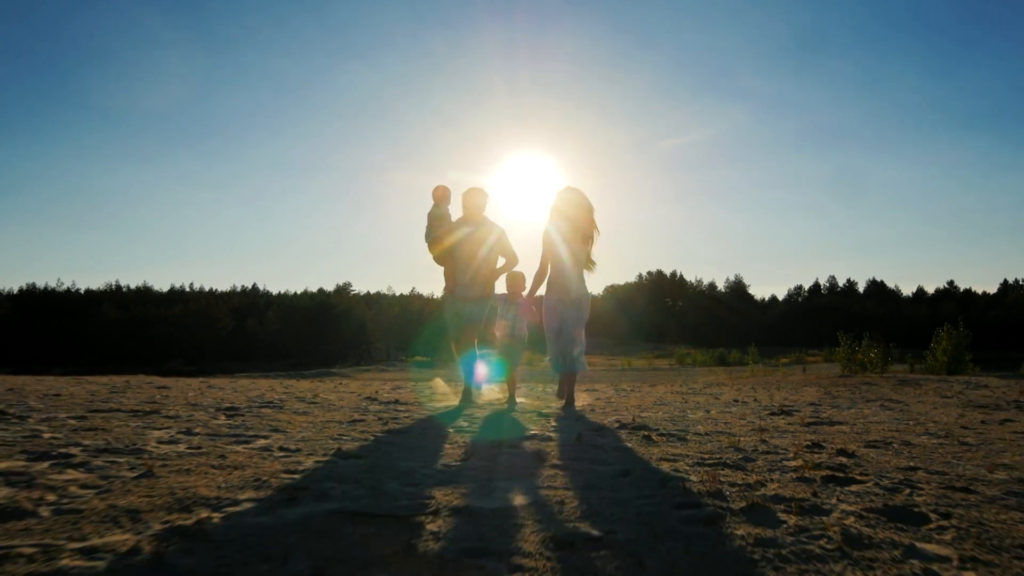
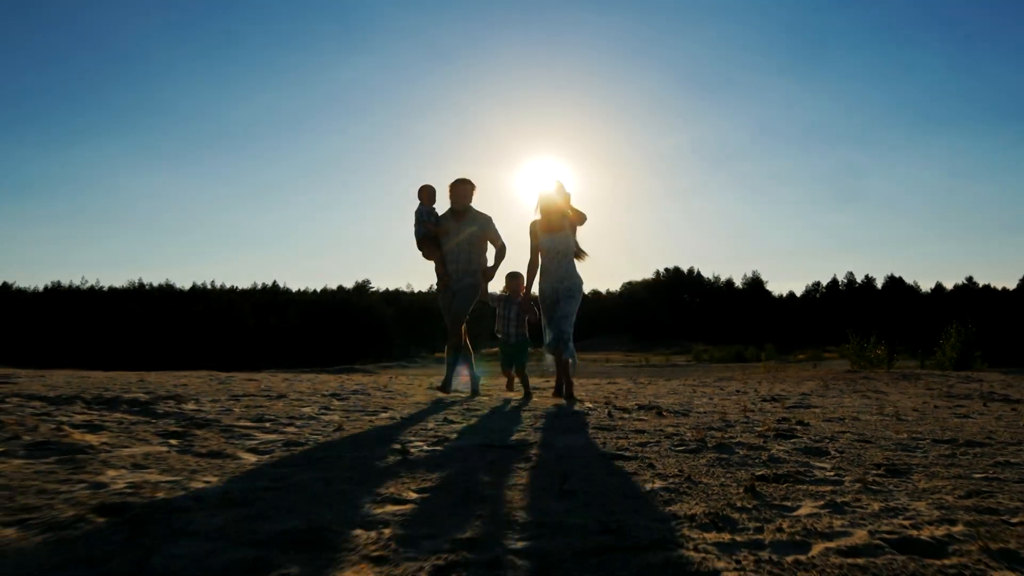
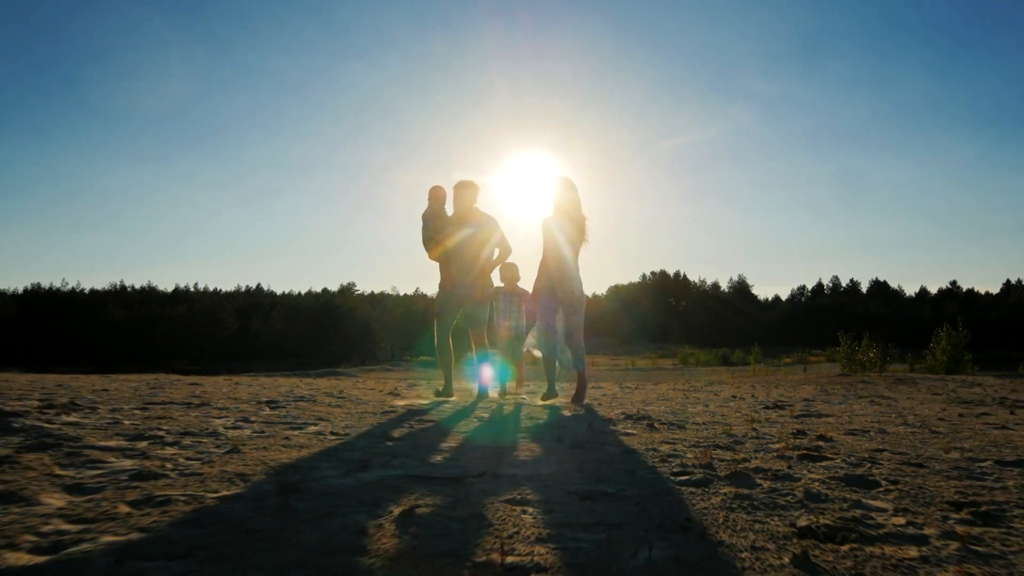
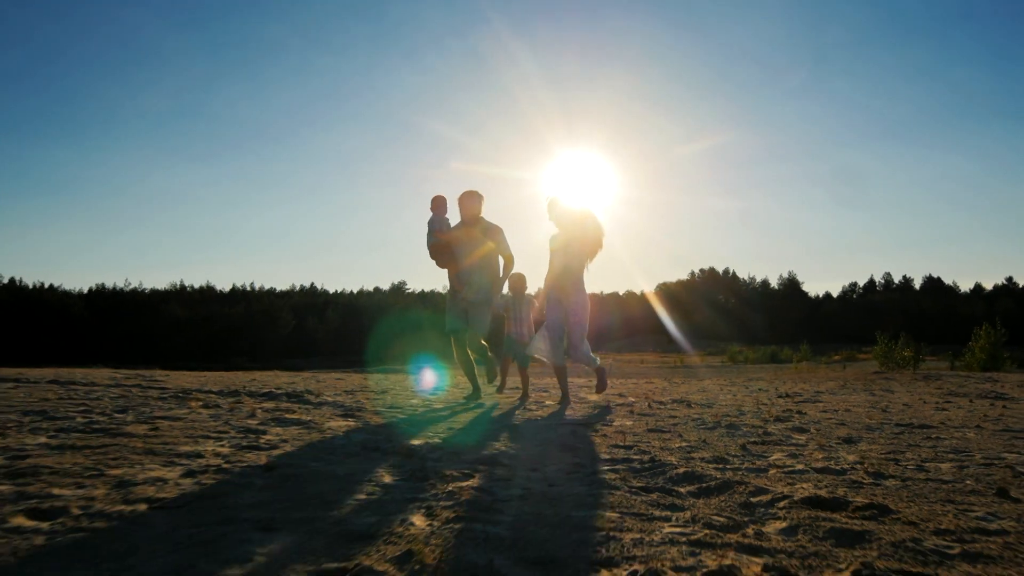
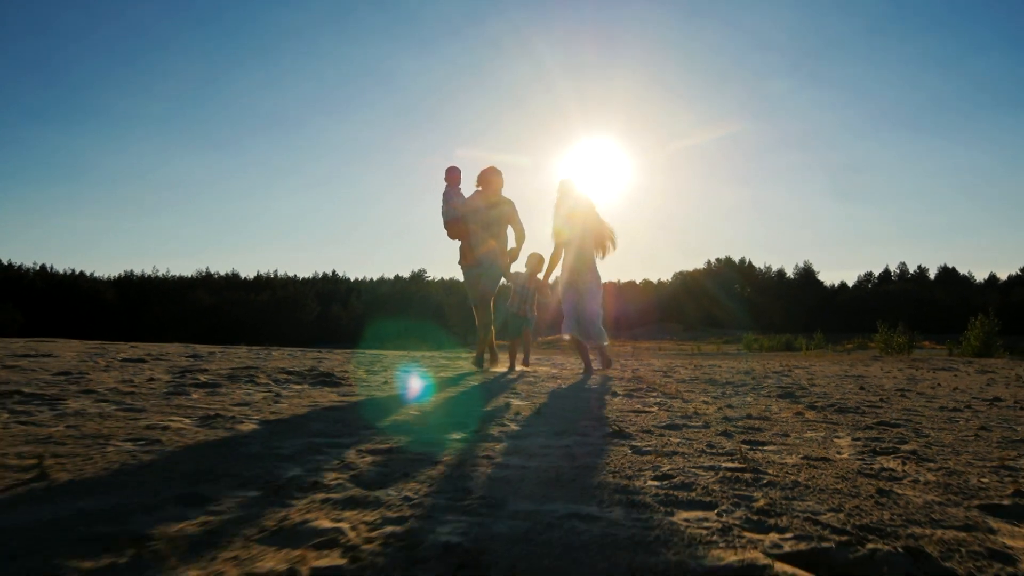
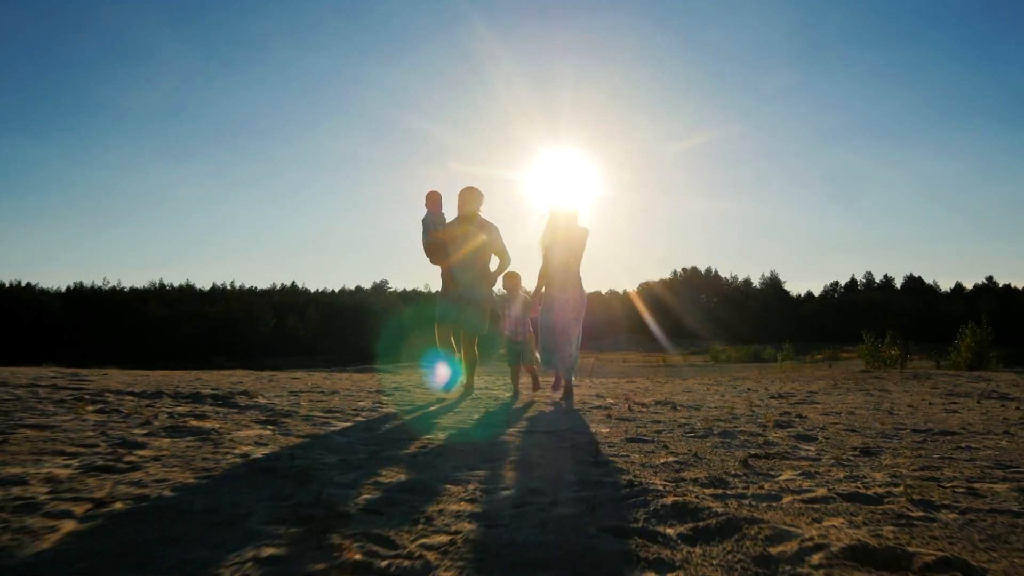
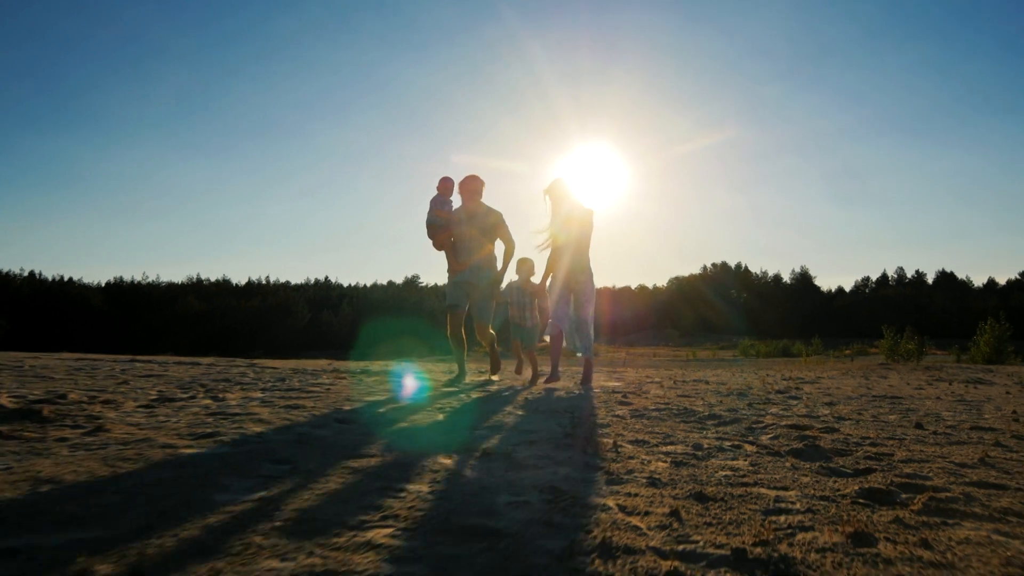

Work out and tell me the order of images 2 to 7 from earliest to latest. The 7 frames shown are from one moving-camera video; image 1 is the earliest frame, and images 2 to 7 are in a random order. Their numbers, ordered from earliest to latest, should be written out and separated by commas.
3, 2, 6, 4, 7, 5
